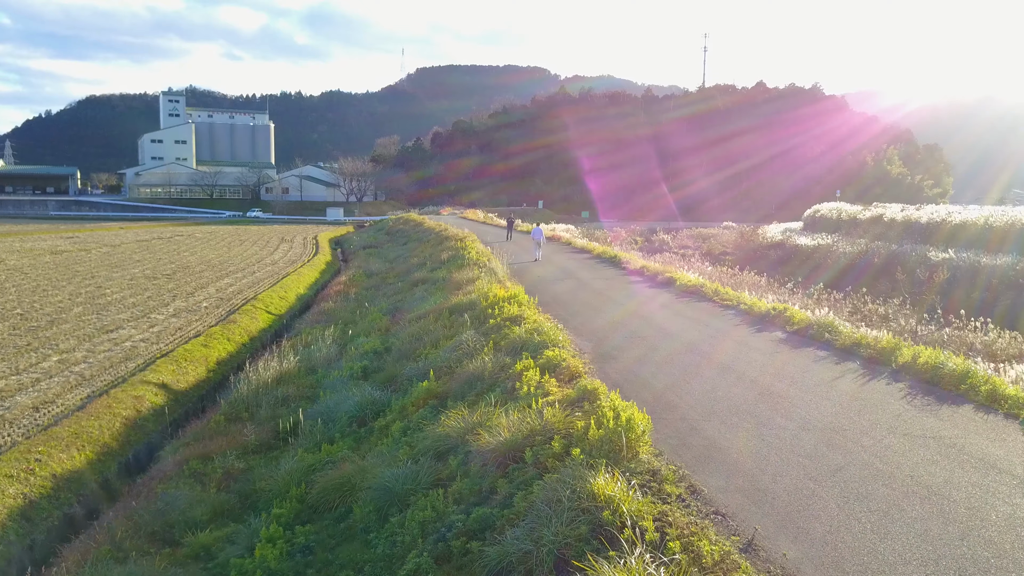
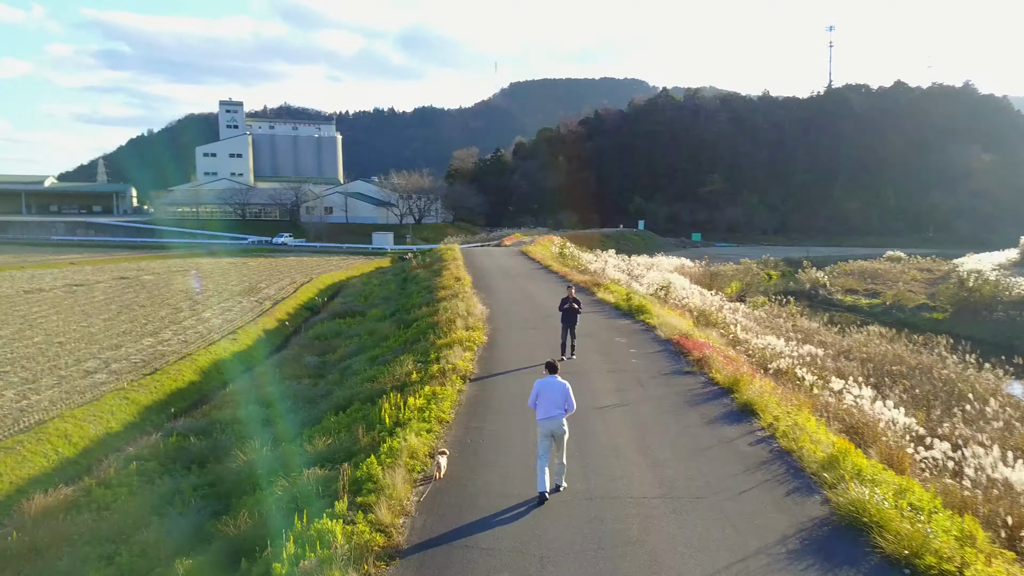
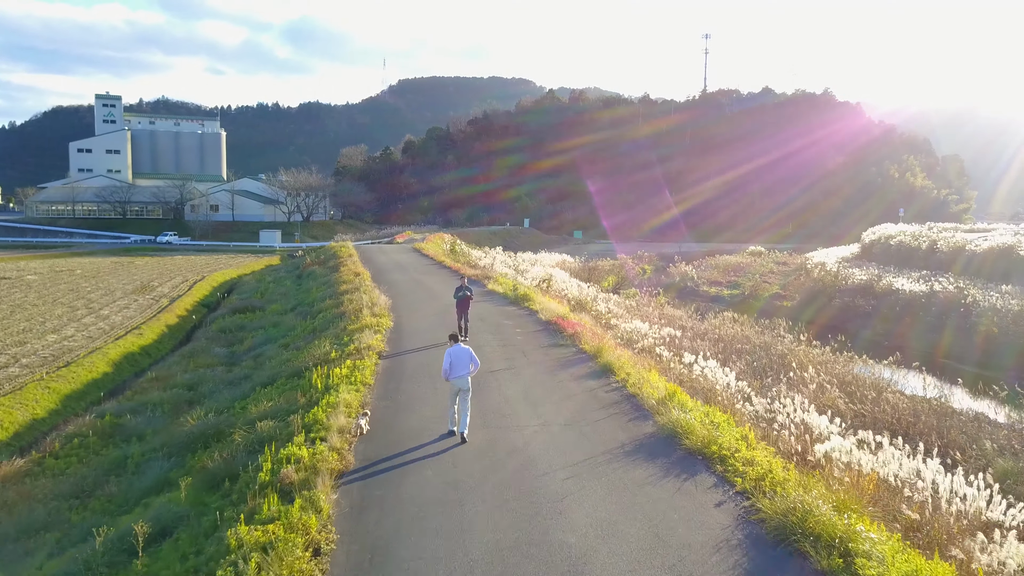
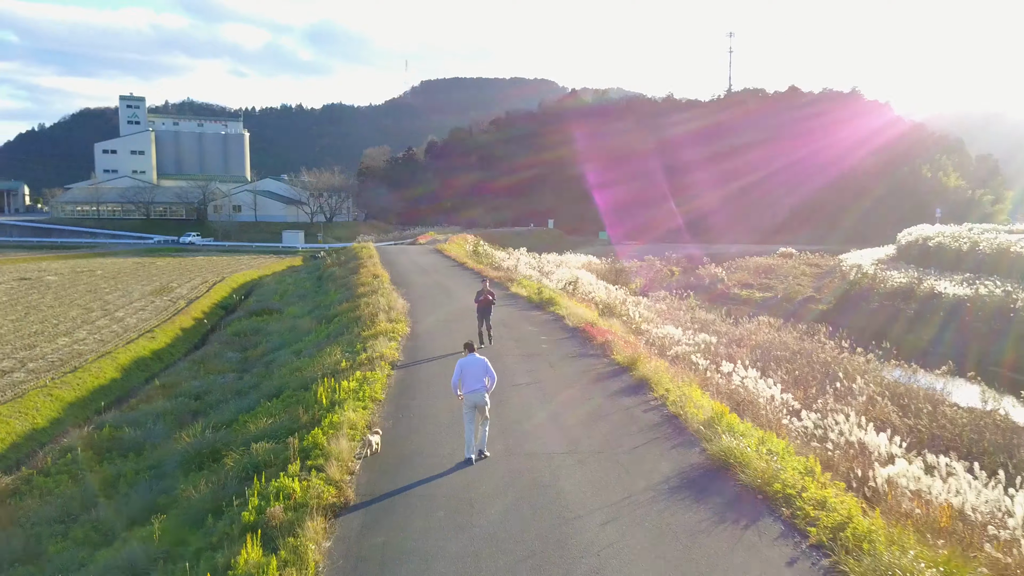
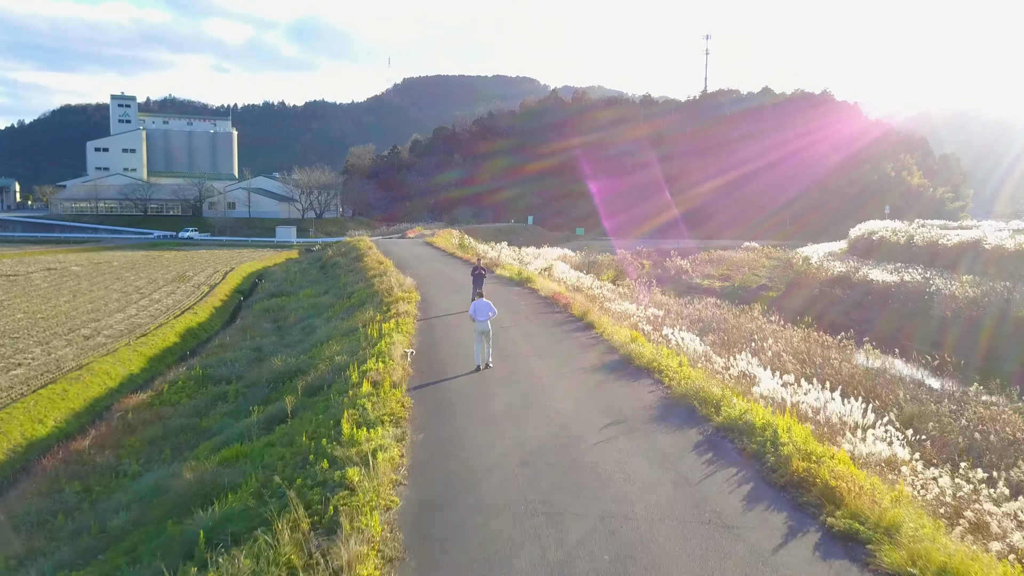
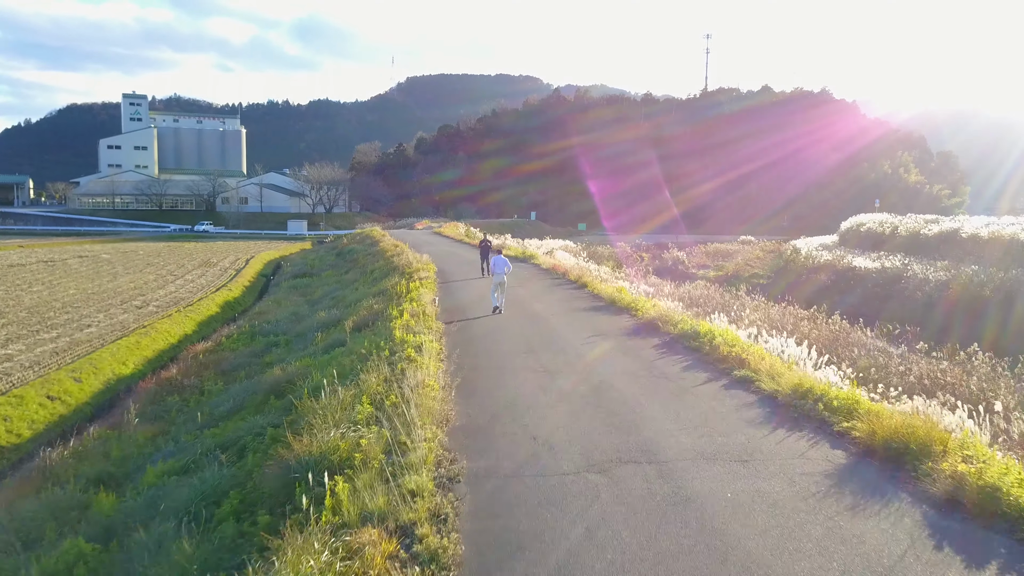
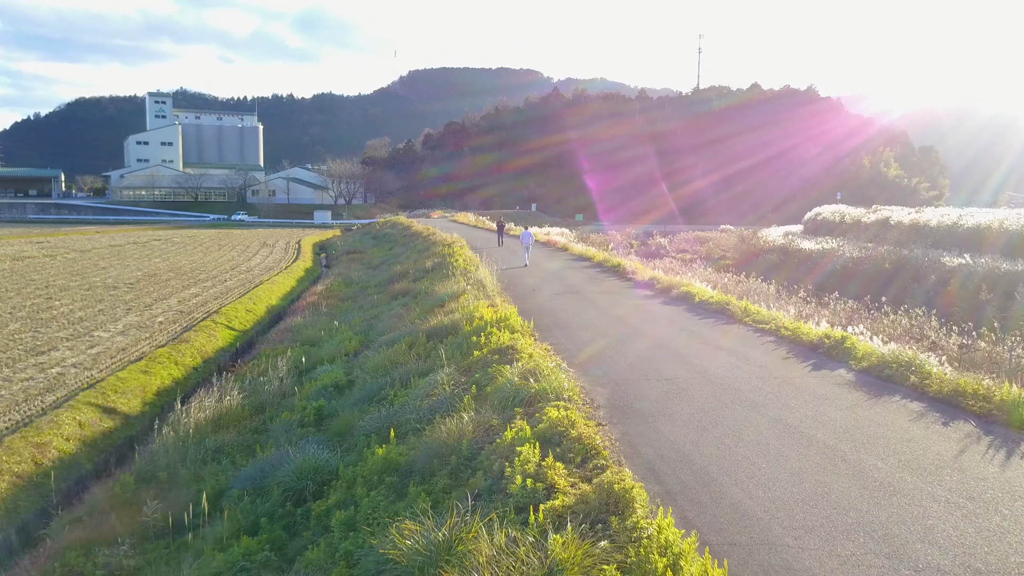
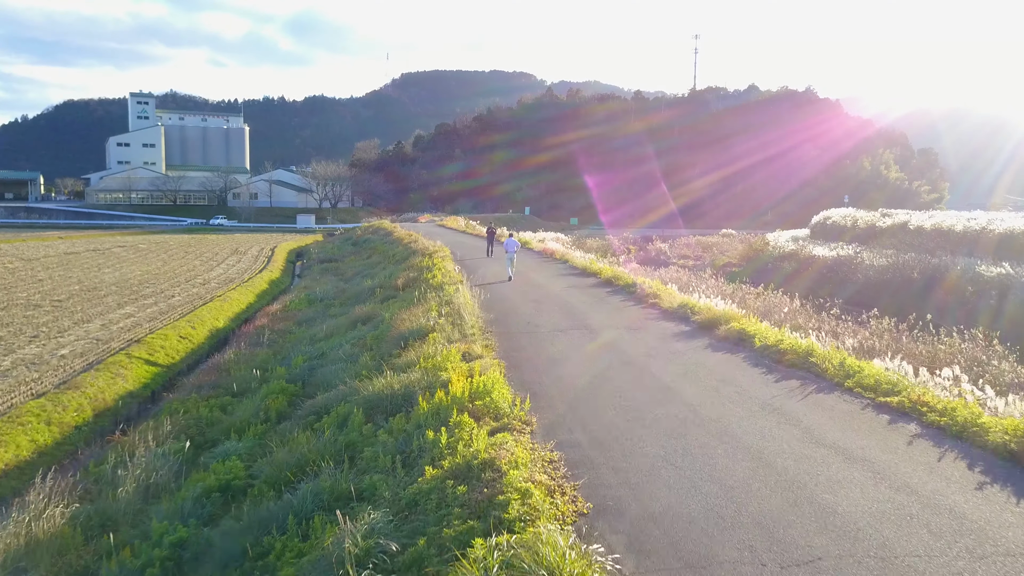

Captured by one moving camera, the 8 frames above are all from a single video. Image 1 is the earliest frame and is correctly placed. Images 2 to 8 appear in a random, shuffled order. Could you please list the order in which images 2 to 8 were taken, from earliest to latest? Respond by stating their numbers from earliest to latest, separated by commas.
7, 8, 6, 5, 3, 4, 2
